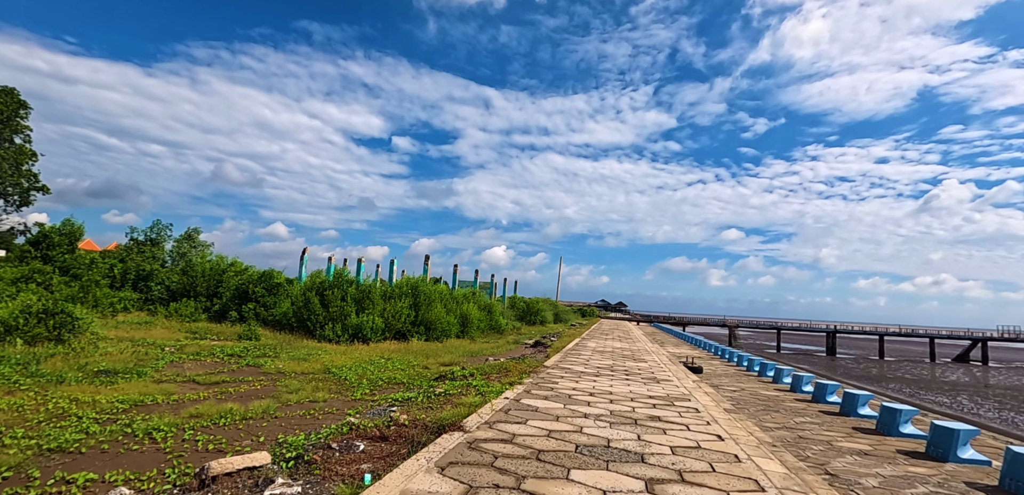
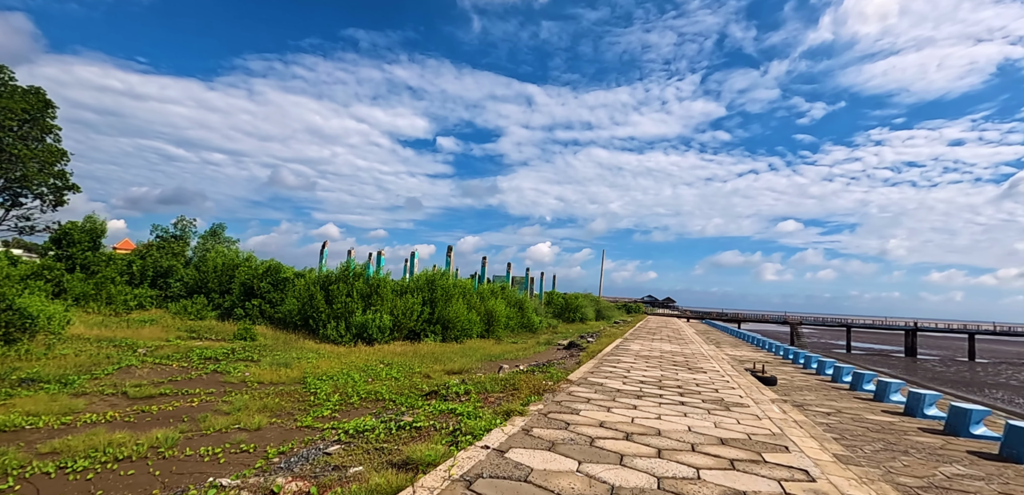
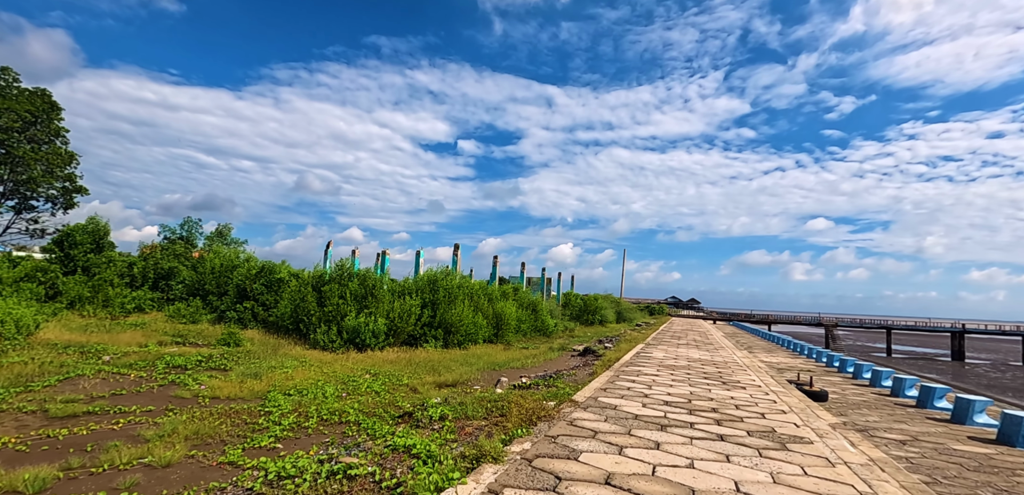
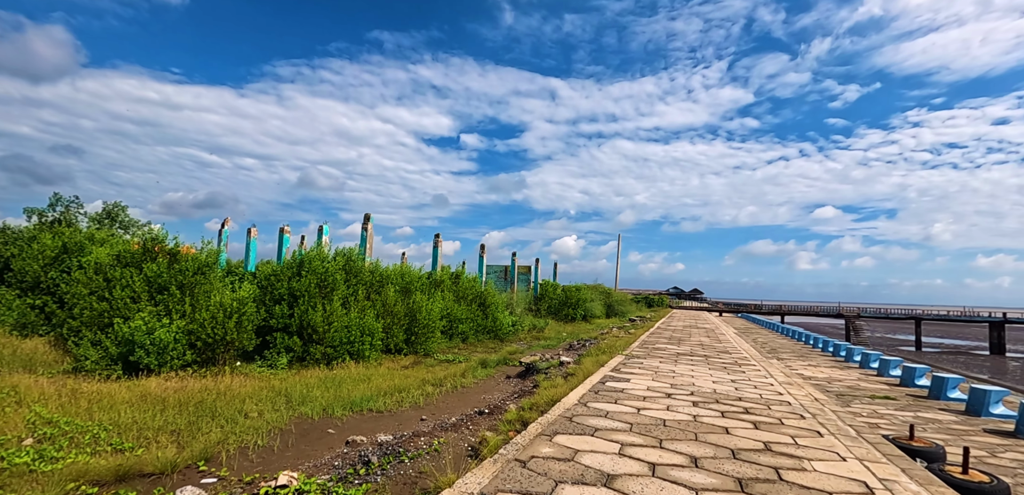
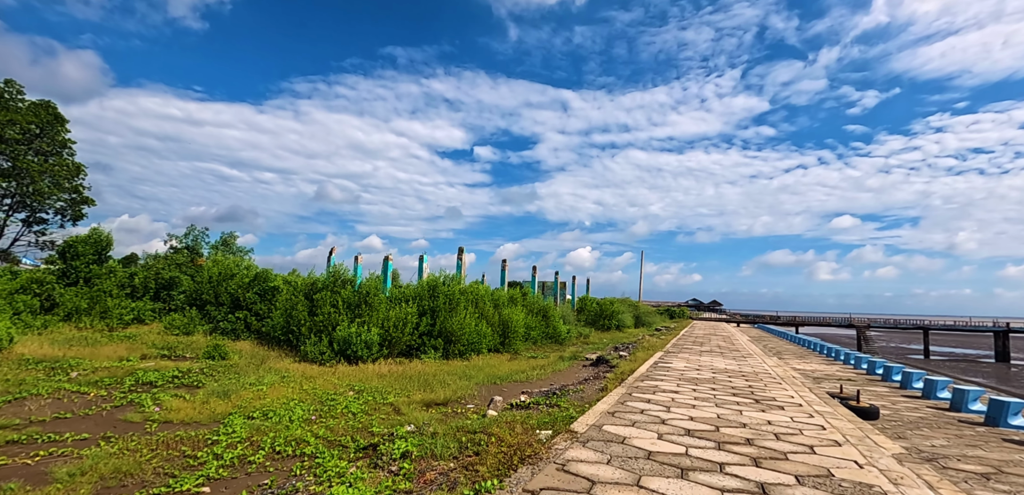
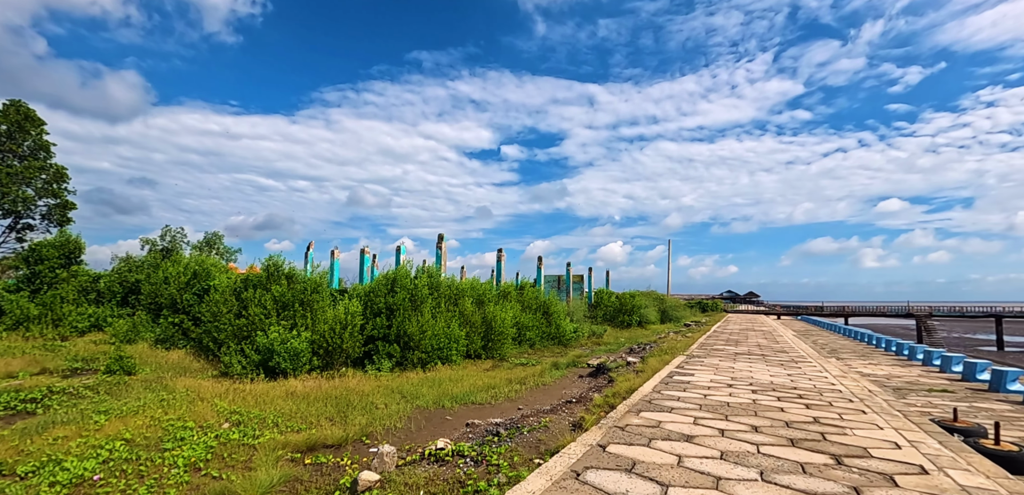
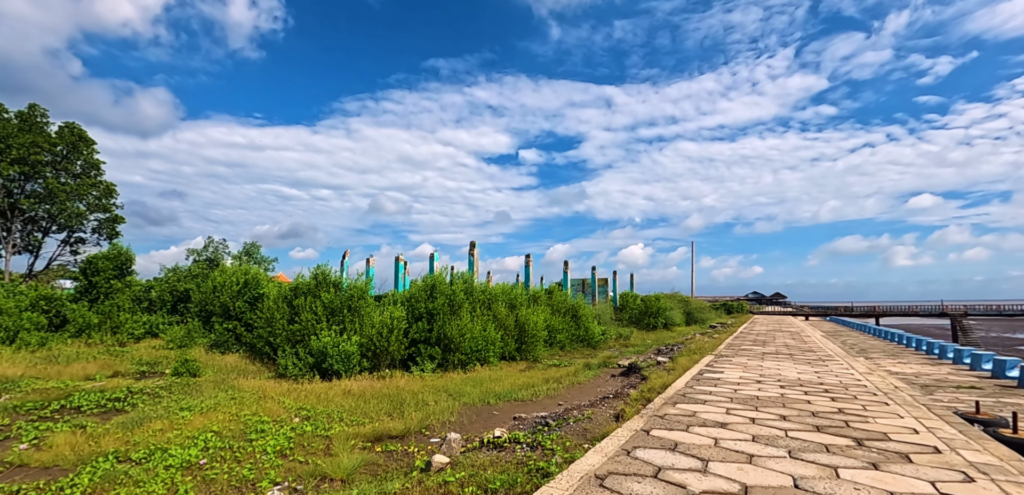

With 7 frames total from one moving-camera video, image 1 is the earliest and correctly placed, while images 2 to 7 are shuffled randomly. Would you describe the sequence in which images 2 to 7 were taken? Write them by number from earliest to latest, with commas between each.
2, 3, 5, 7, 6, 4
